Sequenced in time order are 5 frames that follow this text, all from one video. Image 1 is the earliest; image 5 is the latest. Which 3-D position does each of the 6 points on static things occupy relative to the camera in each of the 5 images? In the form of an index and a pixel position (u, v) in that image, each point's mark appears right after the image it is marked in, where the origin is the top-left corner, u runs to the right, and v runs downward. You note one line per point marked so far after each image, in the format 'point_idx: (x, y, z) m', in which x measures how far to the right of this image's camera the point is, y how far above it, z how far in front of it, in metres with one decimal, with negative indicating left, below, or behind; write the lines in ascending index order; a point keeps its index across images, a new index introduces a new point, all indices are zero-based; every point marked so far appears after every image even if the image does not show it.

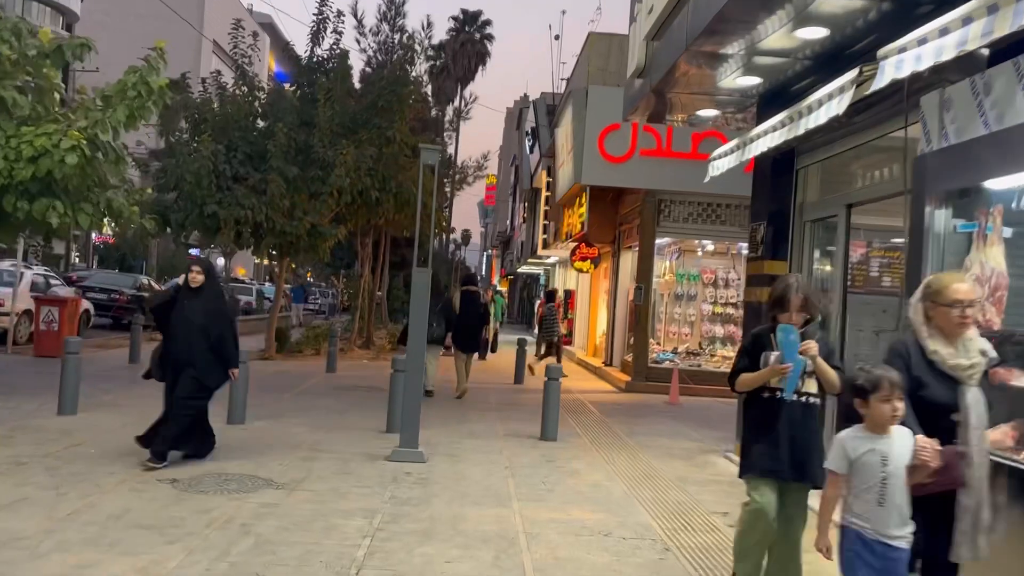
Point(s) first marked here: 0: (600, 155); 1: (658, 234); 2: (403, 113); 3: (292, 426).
0: (+1.8, +2.7, +16.0) m
1: (+3.0, +1.1, +16.4) m
2: (-2.7, +4.3, +19.3) m
3: (-2.7, -1.7, +9.7) m
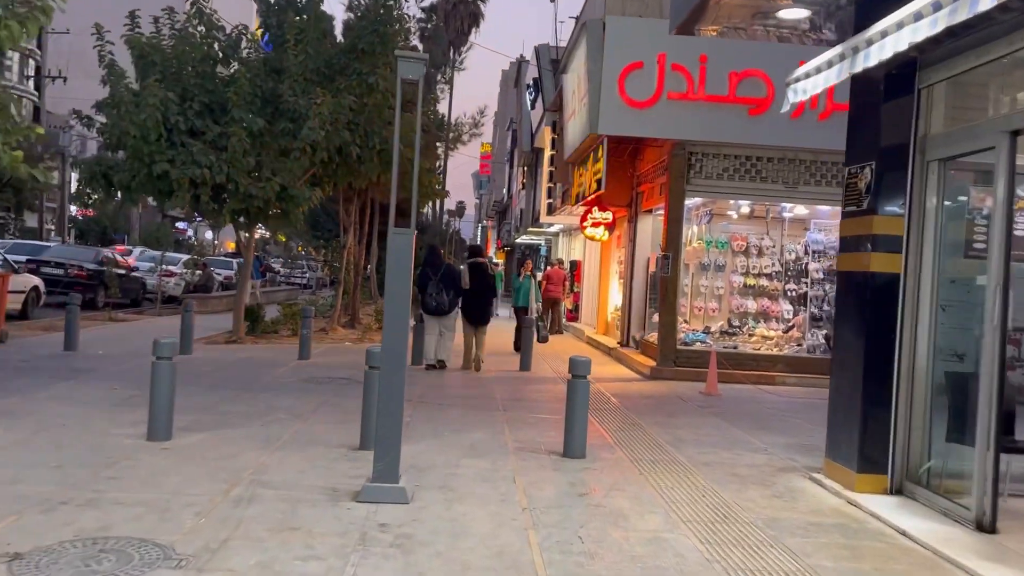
0: (+1.9, +3.3, +13.5) m
1: (+3.1, +1.7, +14.0) m
2: (-2.6, +4.9, +16.7) m
3: (-2.6, -1.5, +7.3) m
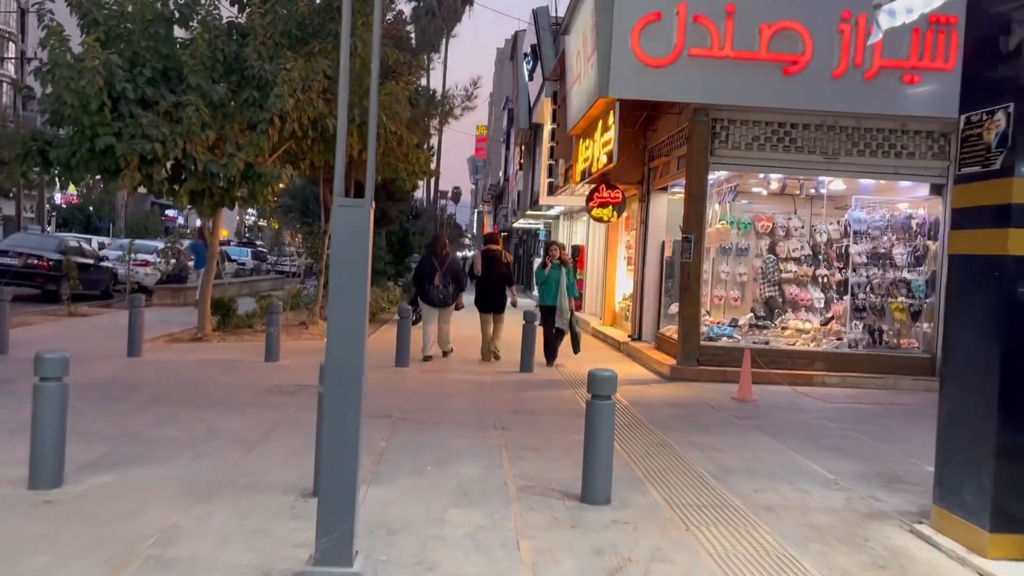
0: (+1.8, +3.4, +11.6) m
1: (+3.1, +1.9, +12.1) m
2: (-2.7, +5.1, +14.8) m
3: (-2.6, -1.4, +5.5) m
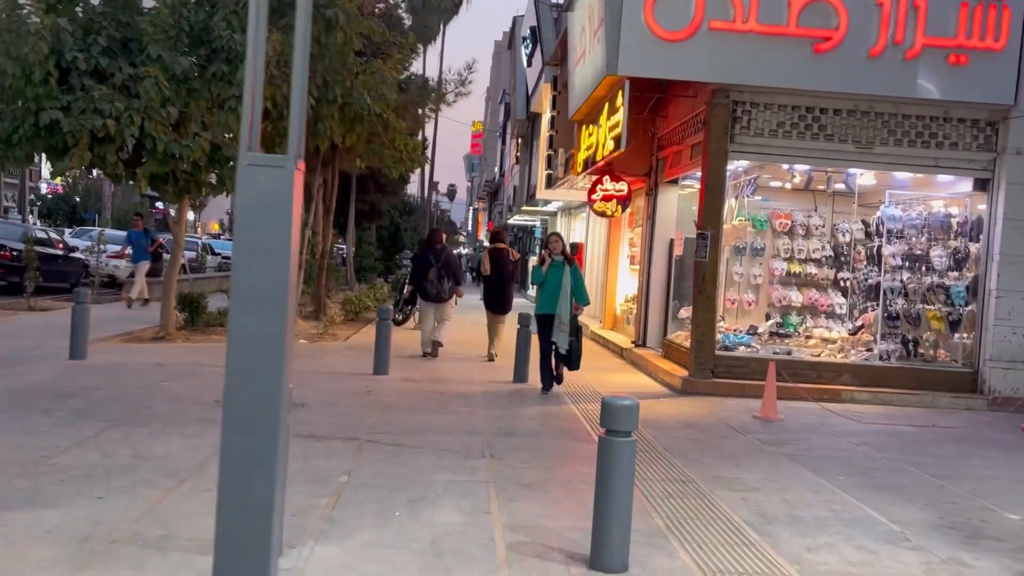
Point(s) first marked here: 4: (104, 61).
0: (+1.8, +3.4, +10.3) m
1: (+3.0, +1.8, +10.8) m
2: (-2.7, +5.1, +13.4) m
3: (-2.6, -1.4, +4.1) m
4: (-6.1, +3.4, +11.7) m
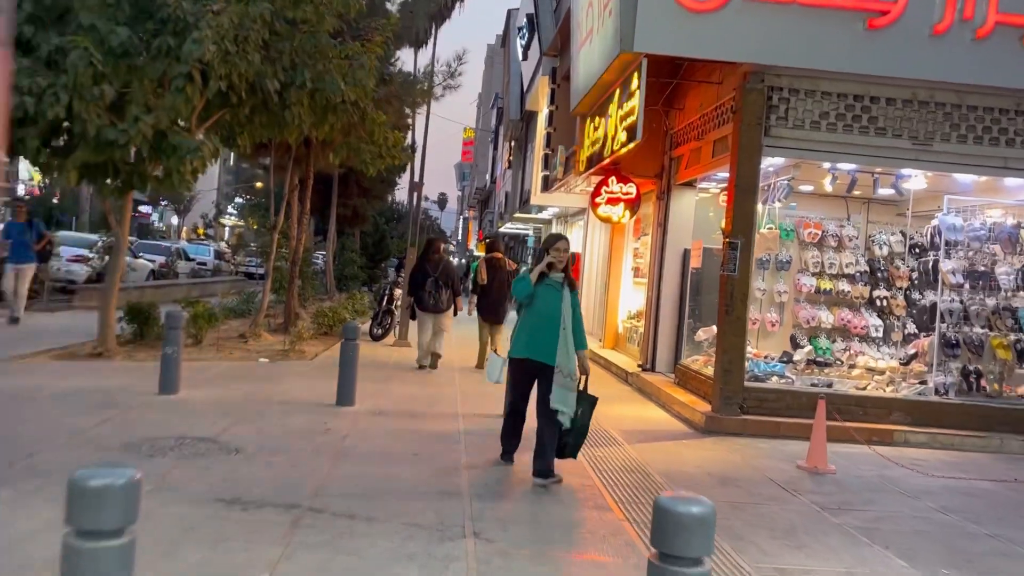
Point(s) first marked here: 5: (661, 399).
0: (+1.8, +3.2, +8.6) m
1: (+2.9, +1.6, +9.2) m
2: (-2.8, +5.0, +11.7) m
3: (-2.7, -1.5, +2.4) m
4: (-6.2, +3.3, +10.0) m
5: (+2.0, -1.5, +10.5) m
